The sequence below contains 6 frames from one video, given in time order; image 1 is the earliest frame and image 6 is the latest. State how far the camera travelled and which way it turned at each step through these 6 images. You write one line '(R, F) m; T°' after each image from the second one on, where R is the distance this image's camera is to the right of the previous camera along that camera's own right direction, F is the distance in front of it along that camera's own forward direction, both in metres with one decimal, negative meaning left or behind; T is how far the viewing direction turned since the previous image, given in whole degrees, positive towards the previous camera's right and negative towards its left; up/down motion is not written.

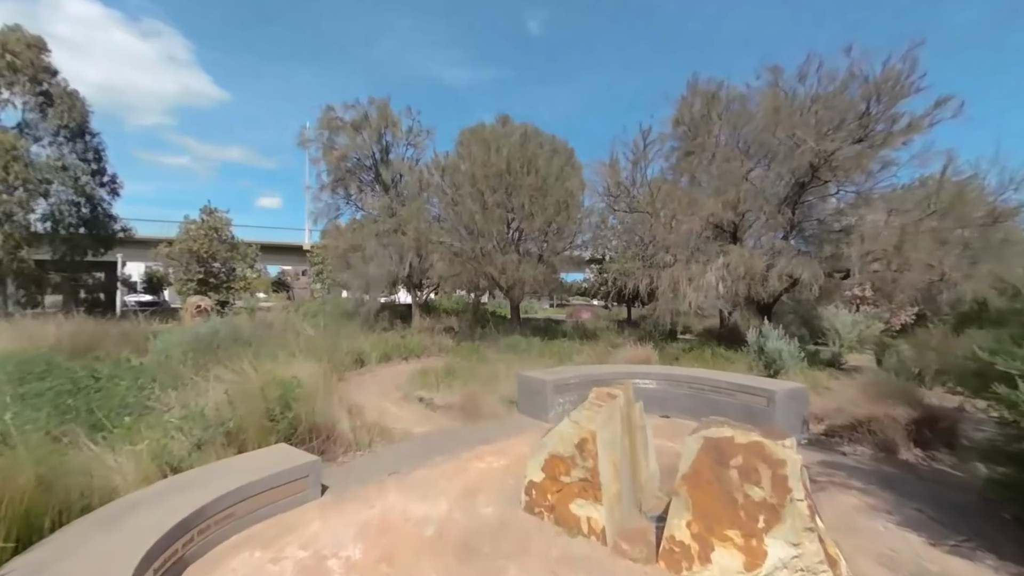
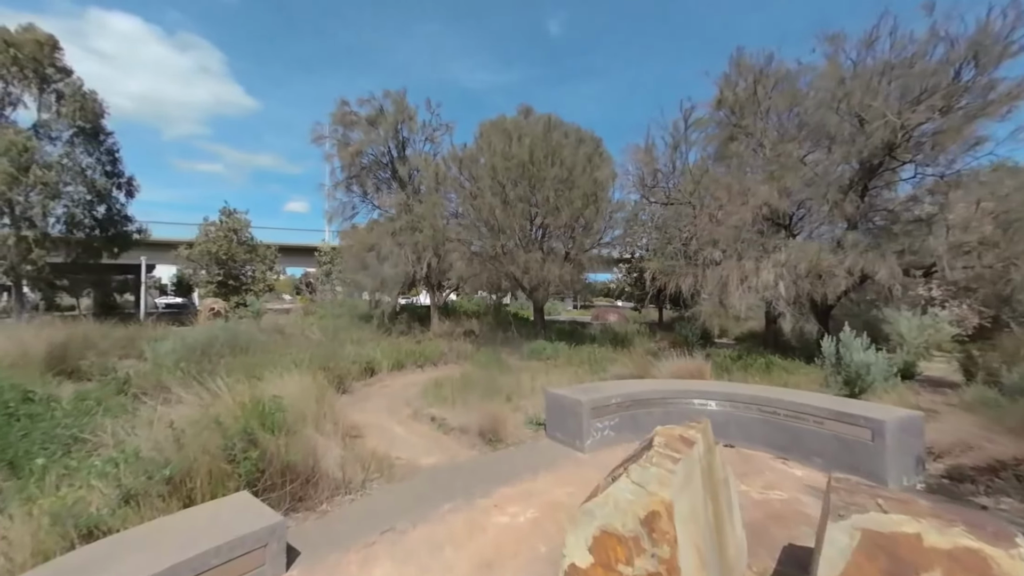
(-0.1, +1.2) m; -3°
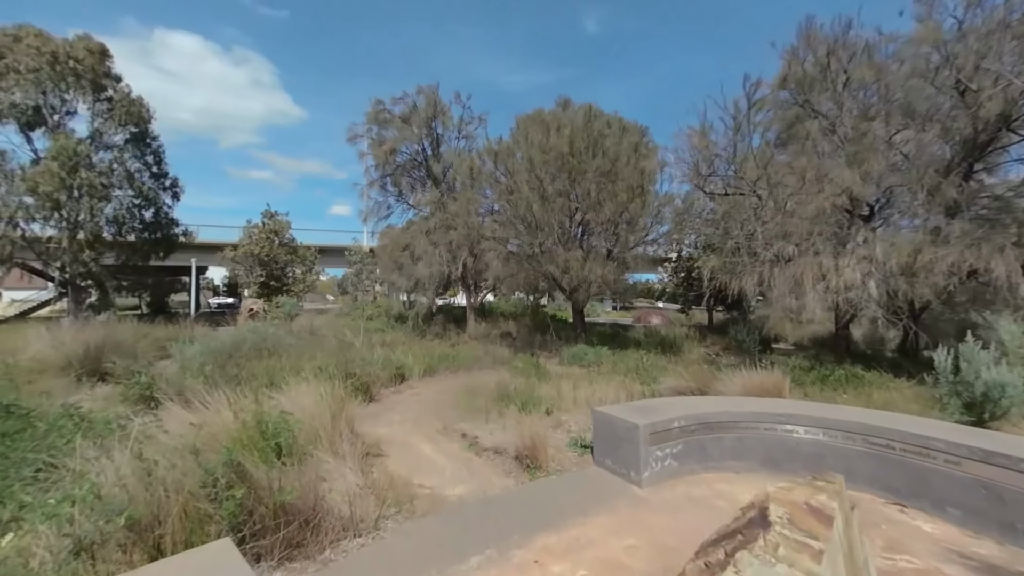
(-0.1, +0.9) m; -5°
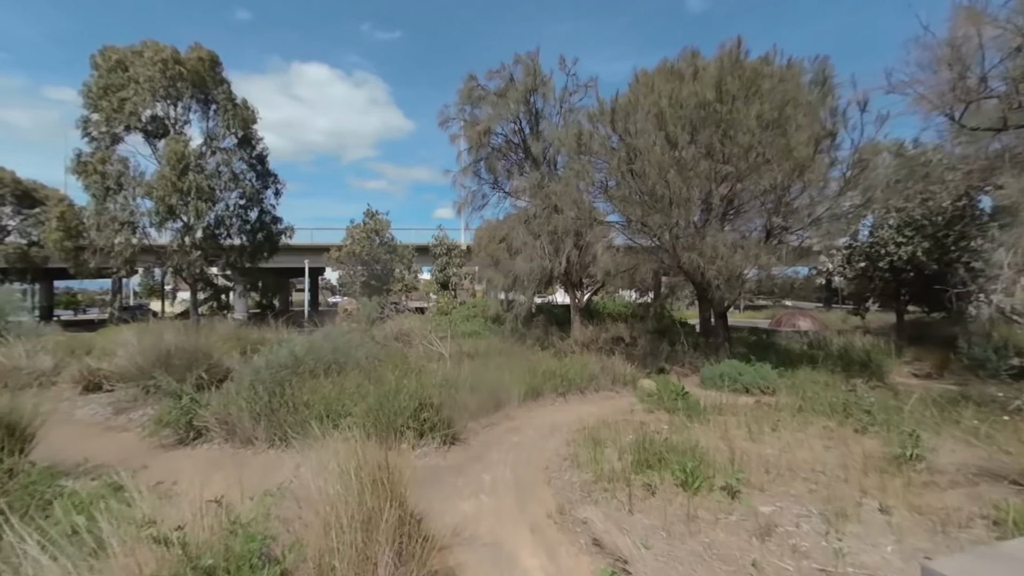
(-0.6, +2.7) m; -13°
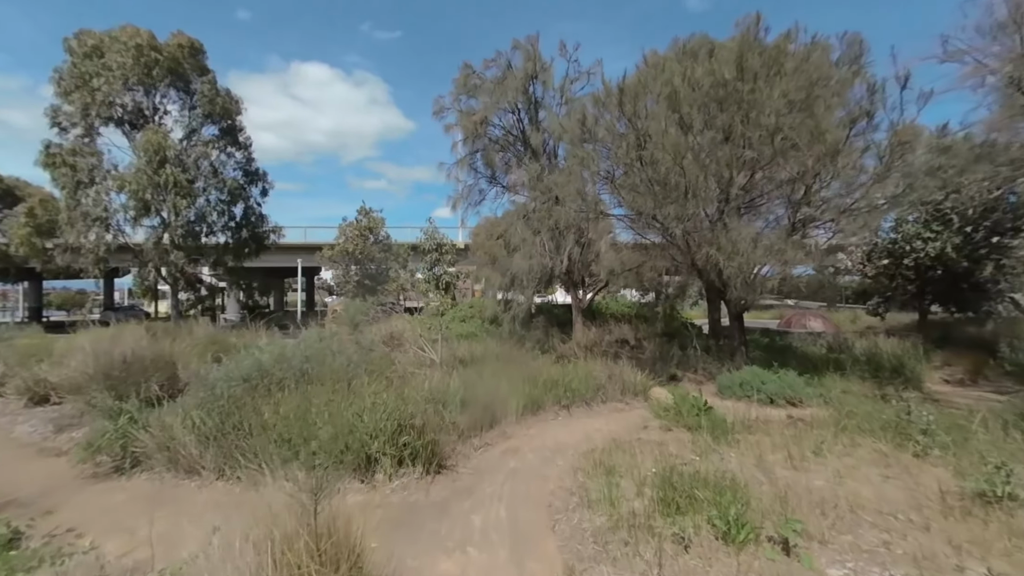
(0.0, +1.0) m; 0°
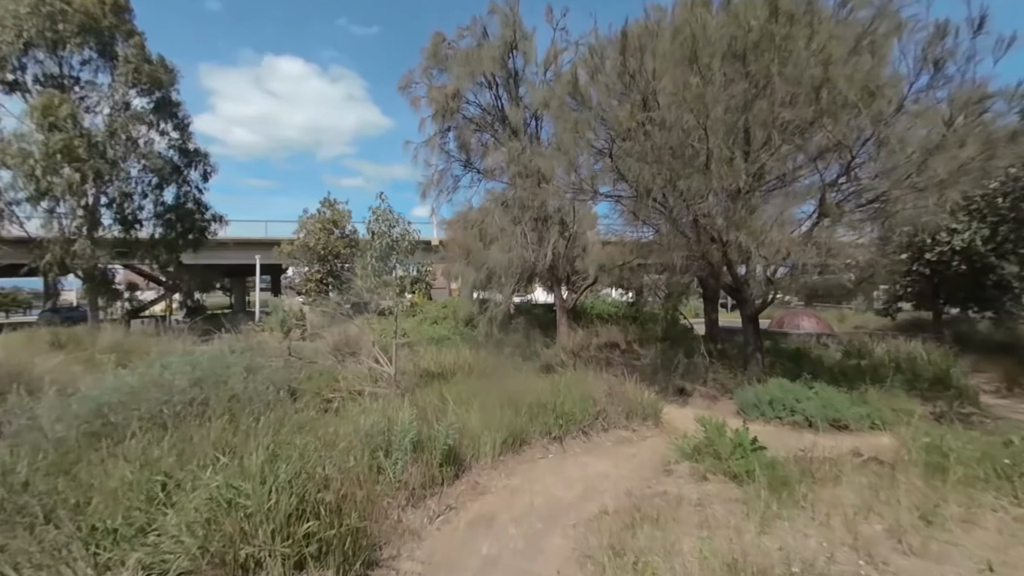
(0.0, +1.9) m; +3°
